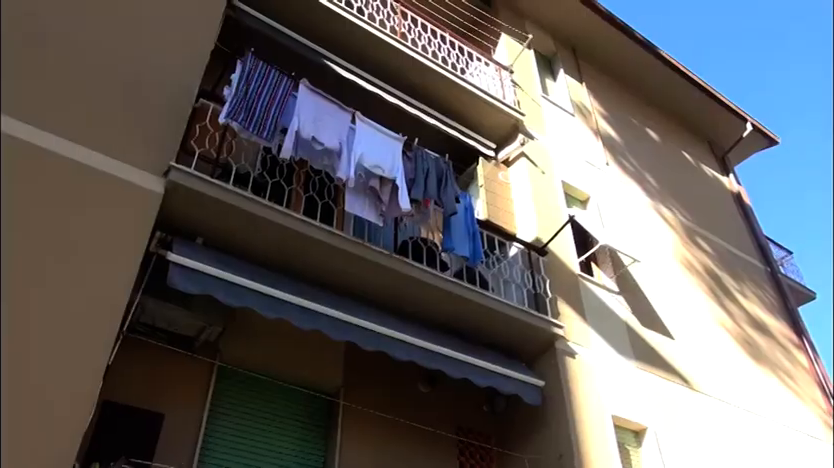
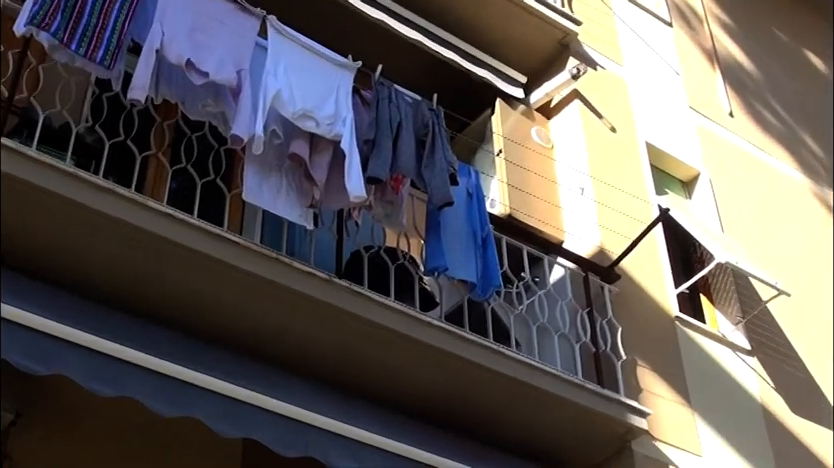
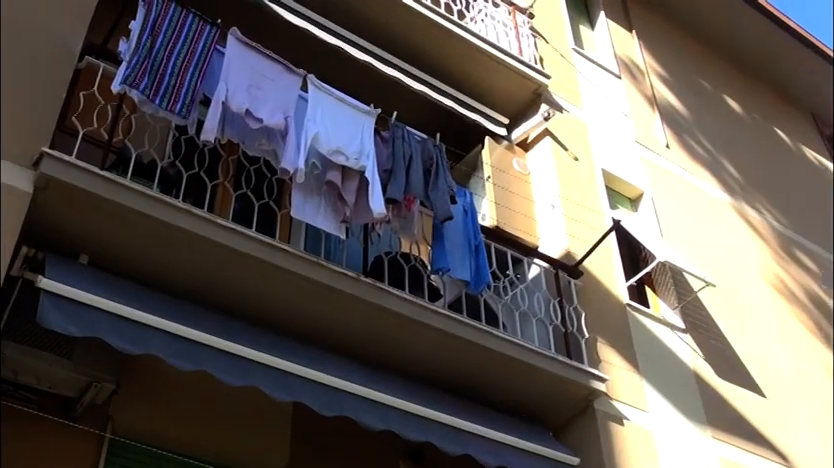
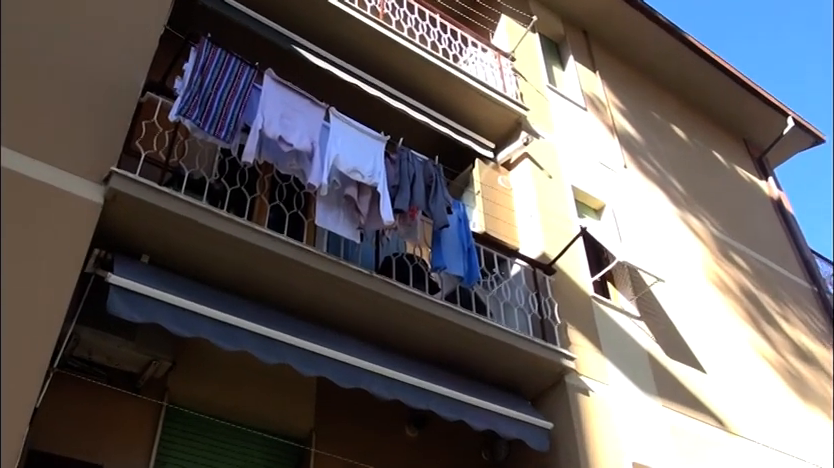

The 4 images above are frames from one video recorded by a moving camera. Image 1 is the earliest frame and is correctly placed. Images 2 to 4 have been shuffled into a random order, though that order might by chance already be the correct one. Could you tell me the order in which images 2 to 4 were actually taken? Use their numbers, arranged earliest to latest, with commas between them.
4, 3, 2
